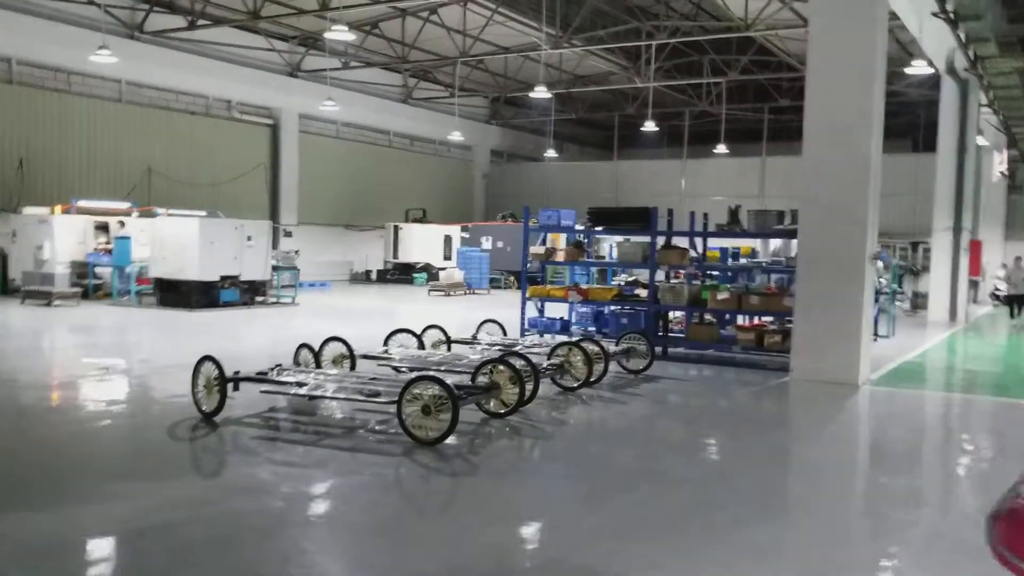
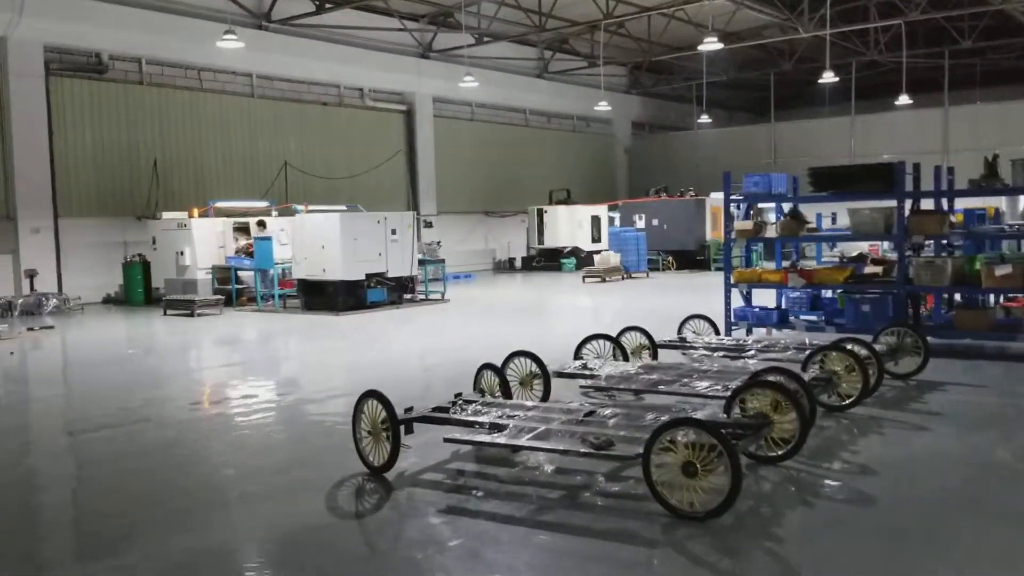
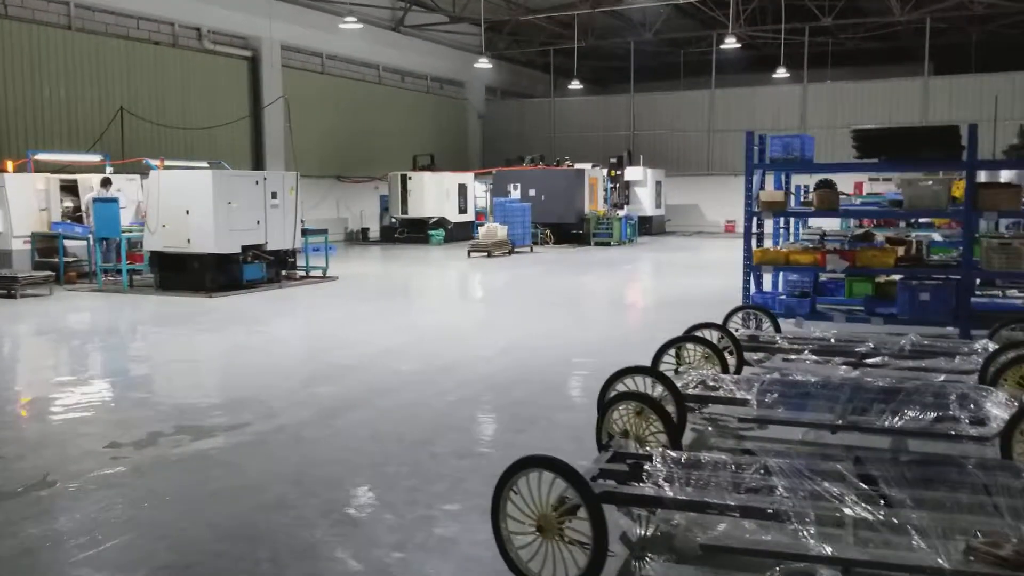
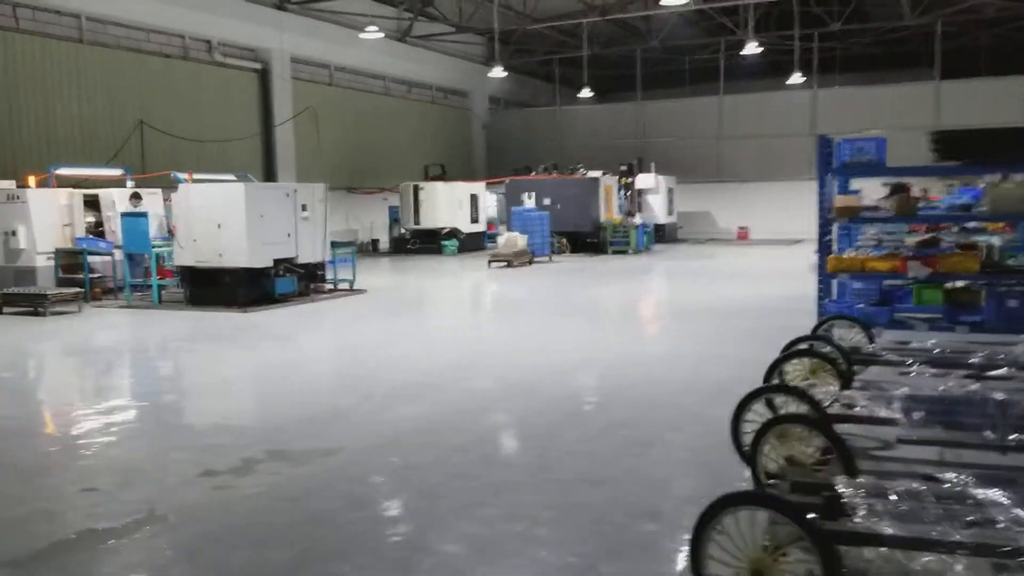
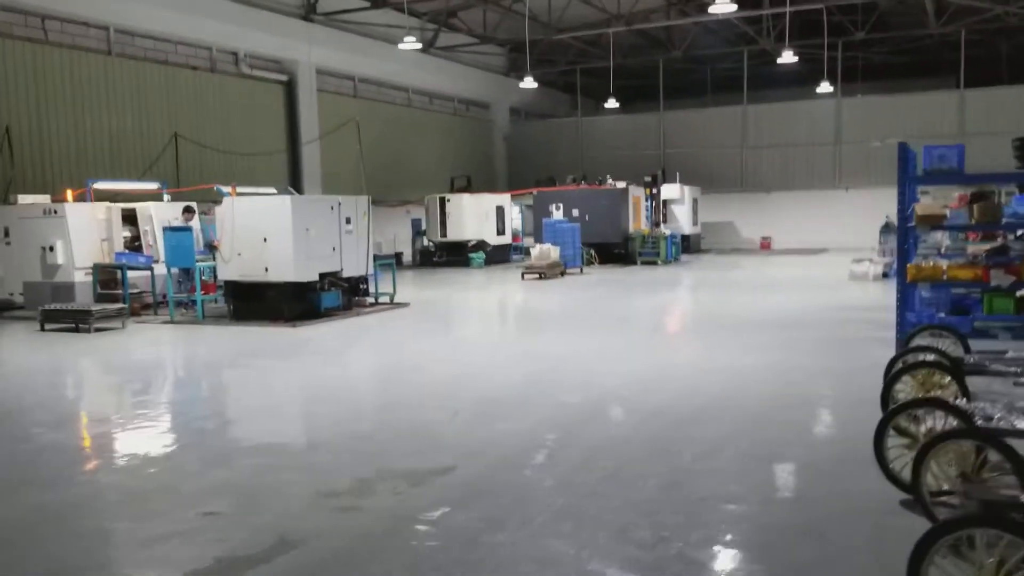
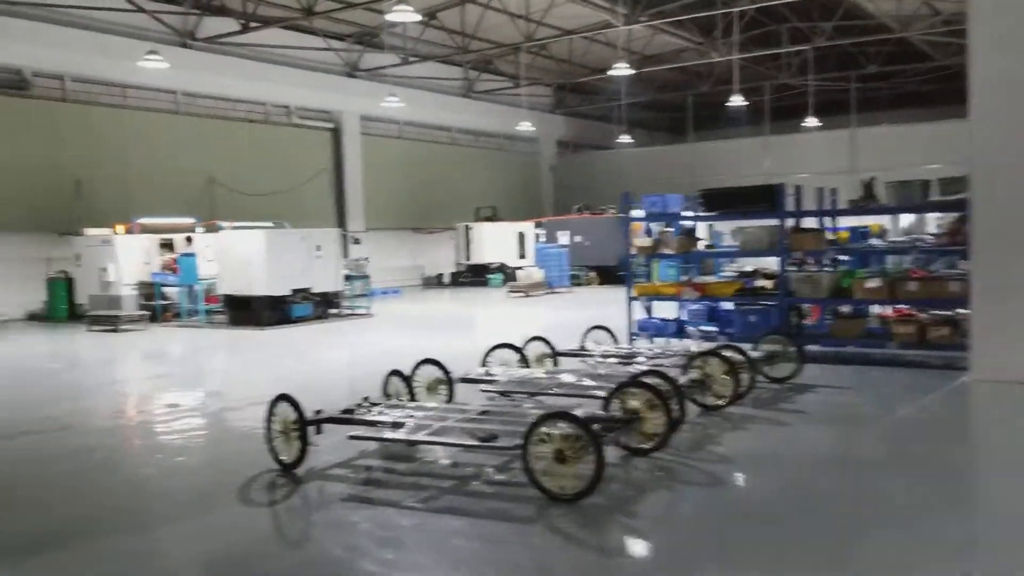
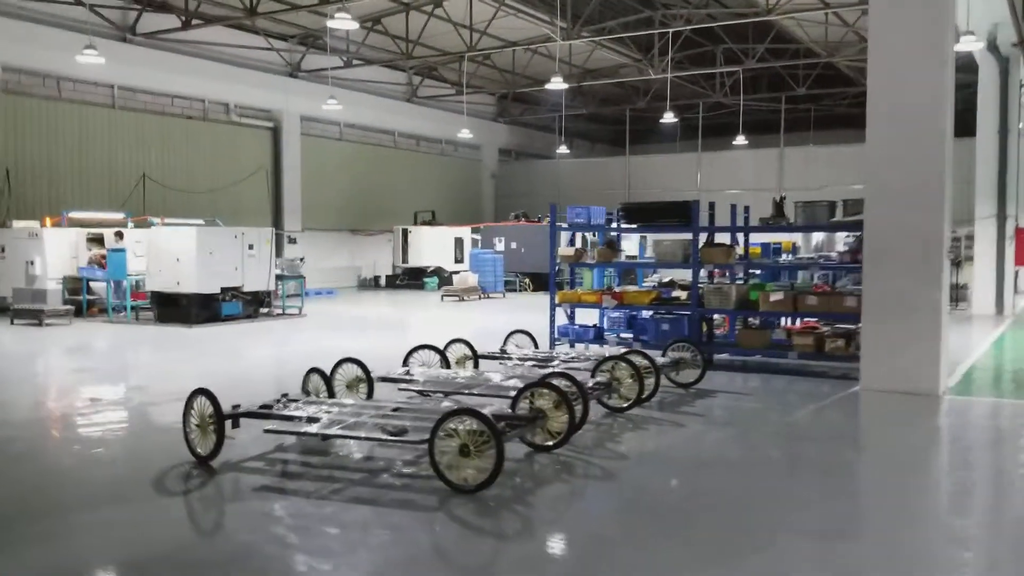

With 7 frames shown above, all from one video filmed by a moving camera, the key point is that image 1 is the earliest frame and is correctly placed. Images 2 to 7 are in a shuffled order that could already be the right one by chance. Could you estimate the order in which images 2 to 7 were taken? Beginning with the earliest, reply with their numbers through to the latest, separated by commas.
7, 6, 2, 3, 4, 5
